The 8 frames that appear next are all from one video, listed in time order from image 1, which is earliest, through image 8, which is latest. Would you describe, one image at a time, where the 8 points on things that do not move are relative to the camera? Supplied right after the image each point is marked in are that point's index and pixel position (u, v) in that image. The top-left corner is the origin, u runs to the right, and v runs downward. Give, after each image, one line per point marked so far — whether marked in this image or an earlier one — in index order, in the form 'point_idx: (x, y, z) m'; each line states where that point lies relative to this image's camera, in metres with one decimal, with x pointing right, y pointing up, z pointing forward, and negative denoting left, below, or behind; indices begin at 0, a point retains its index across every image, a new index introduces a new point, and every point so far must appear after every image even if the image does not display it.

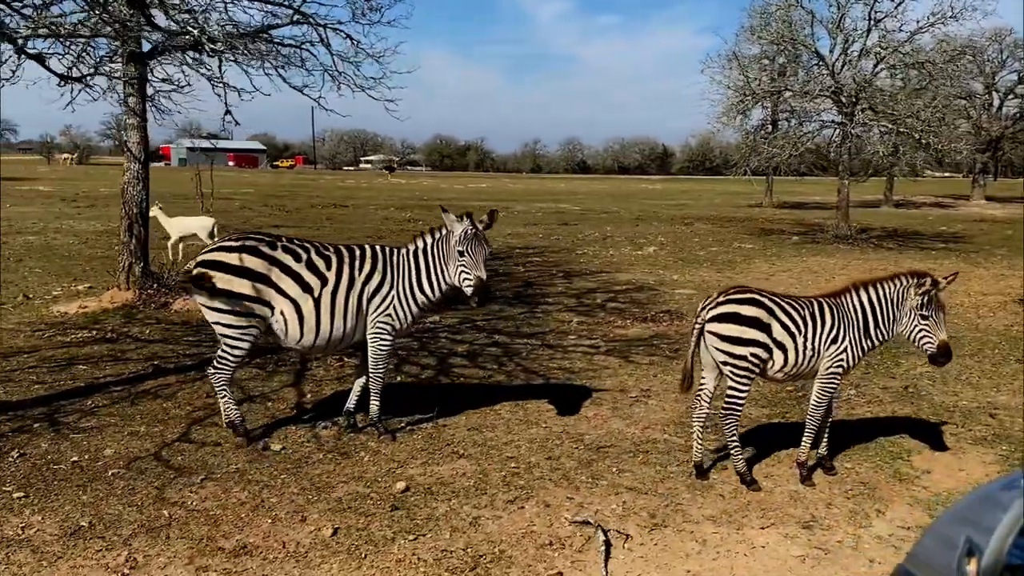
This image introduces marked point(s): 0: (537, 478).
0: (+0.1, -1.1, +5.1) m
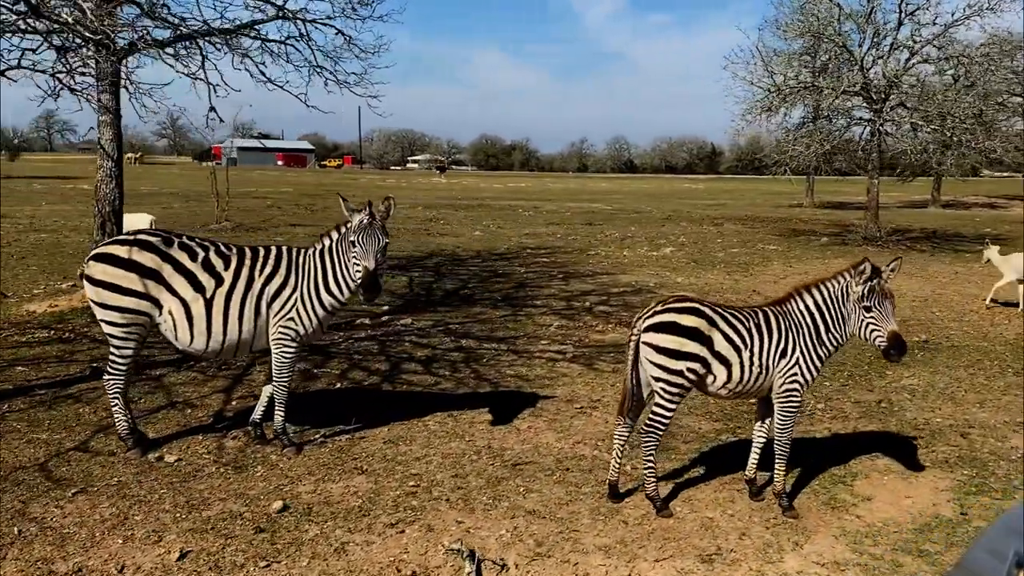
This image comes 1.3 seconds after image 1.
0: (-0.4, -1.1, +4.7) m
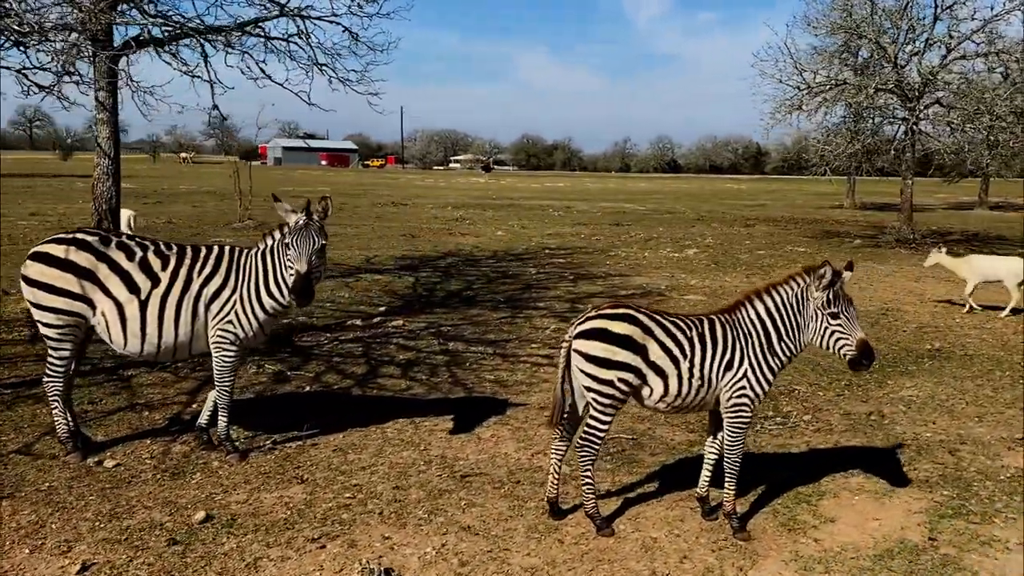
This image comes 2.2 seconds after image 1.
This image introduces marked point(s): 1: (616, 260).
0: (-0.8, -1.2, +4.5) m
1: (+2.3, +0.6, +18.8) m
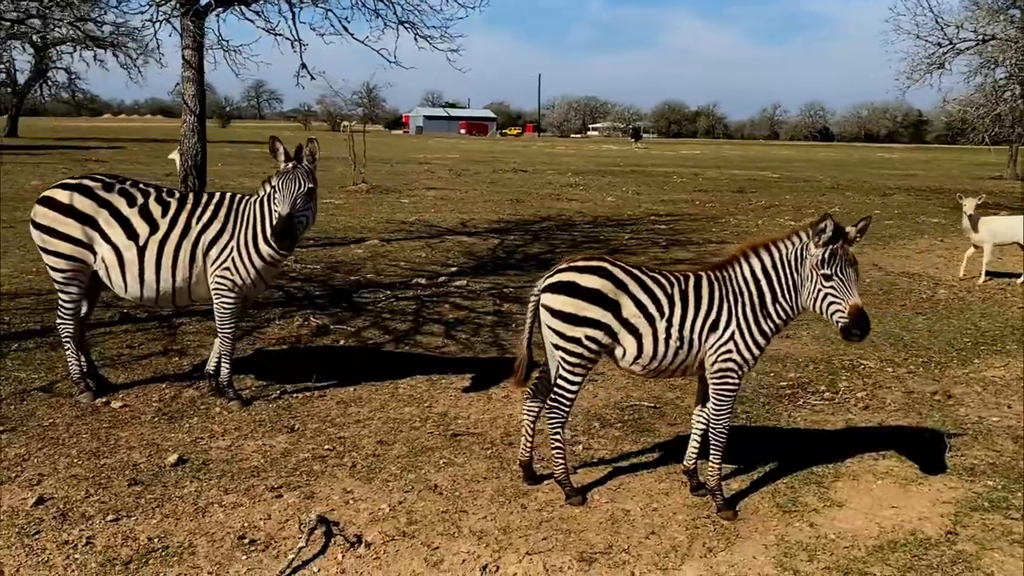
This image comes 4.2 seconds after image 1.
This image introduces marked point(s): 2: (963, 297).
0: (-0.9, -0.9, +4.4) m
1: (+4.4, +1.3, +17.9) m
2: (+5.3, -0.1, +10.3) m
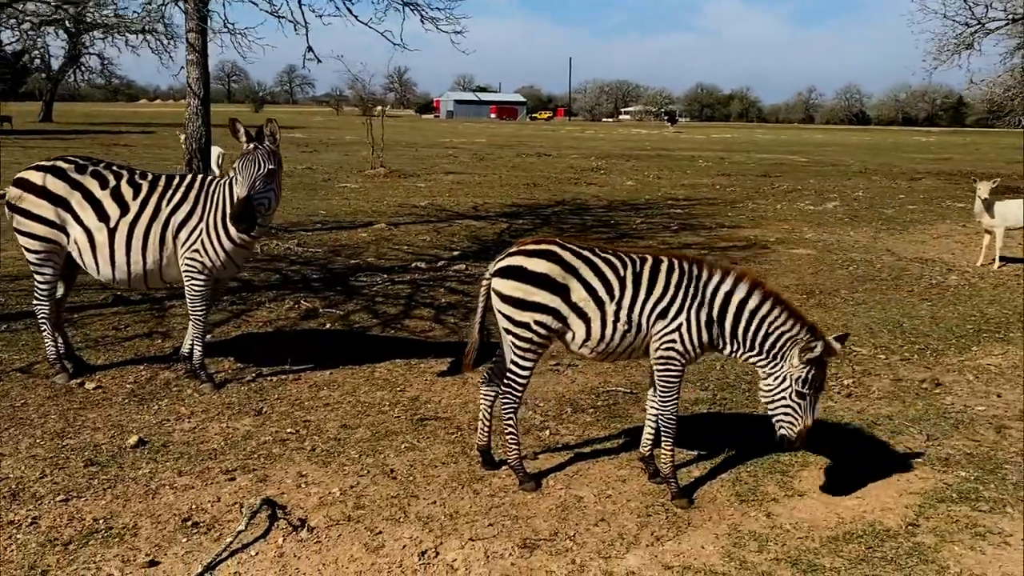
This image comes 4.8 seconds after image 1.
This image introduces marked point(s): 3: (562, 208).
0: (-1.1, -0.8, +4.4) m
1: (+4.6, +1.6, +17.7) m
2: (+5.3, +0.1, +10.0) m
3: (+0.9, +1.5, +16.8) m
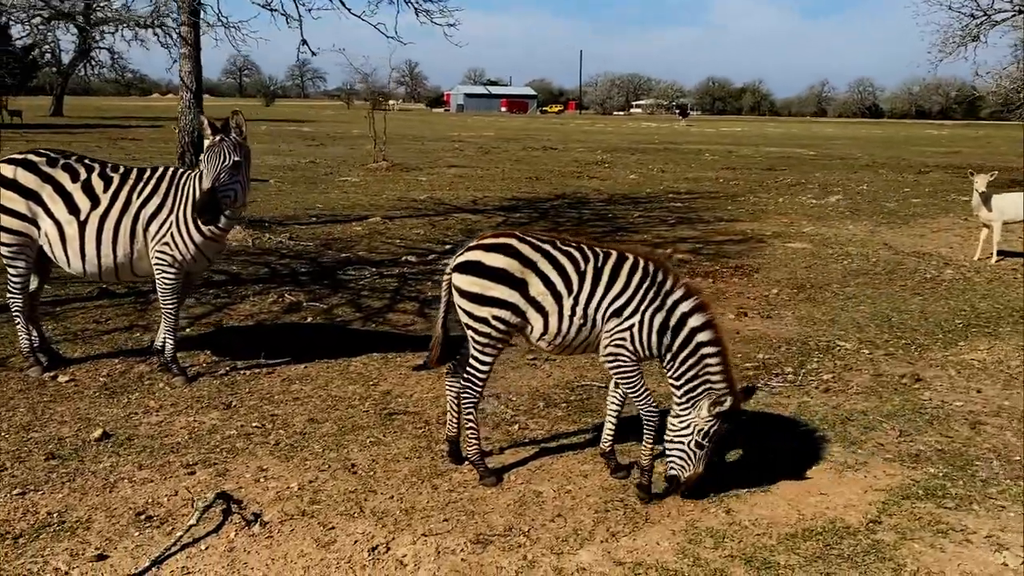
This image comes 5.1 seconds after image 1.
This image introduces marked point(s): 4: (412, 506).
0: (-1.2, -0.8, +4.4) m
1: (+4.6, +1.7, +17.6) m
2: (+5.2, +0.1, +9.9) m
3: (+0.9, +1.6, +16.7) m
4: (-0.4, -0.9, +3.7) m
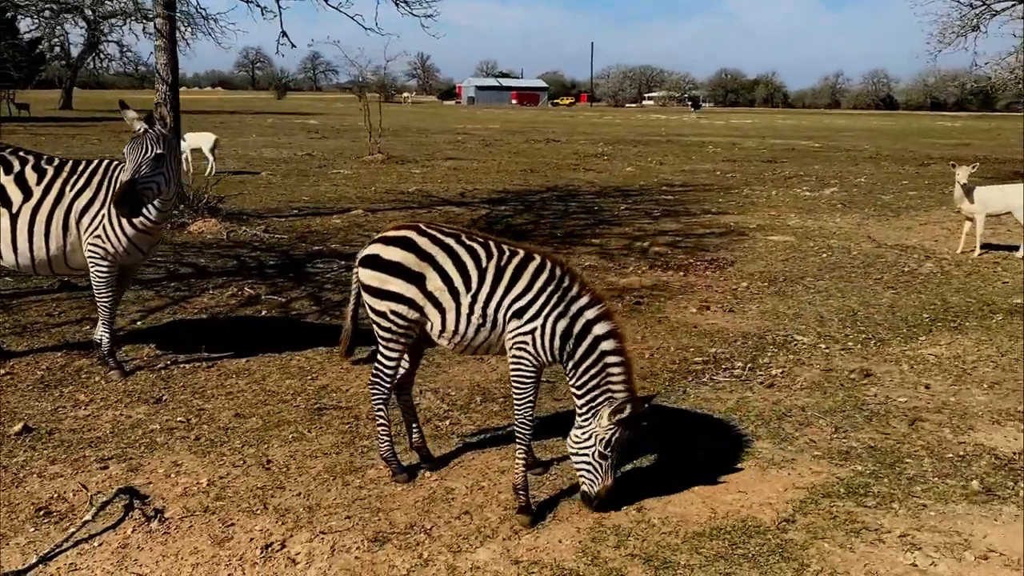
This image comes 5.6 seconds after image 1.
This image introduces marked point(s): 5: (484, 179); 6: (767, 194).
0: (-1.6, -0.7, +4.4) m
1: (+4.4, +1.8, +17.5) m
2: (+4.9, +0.2, +9.8) m
3: (+0.7, +1.8, +16.6) m
4: (-0.8, -0.9, +3.7) m
5: (-0.6, +2.4, +19.5) m
6: (+5.2, +1.9, +18.0) m
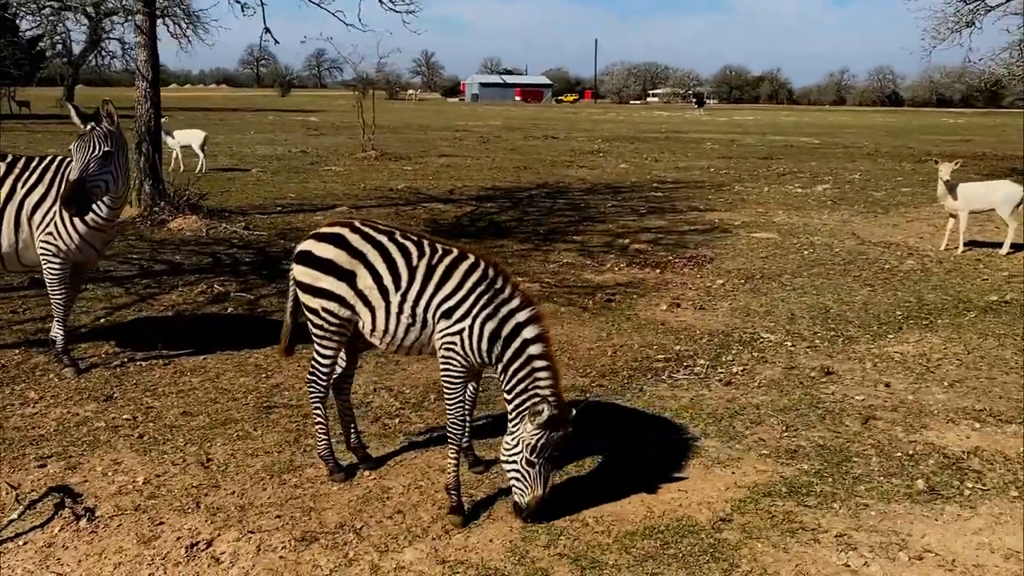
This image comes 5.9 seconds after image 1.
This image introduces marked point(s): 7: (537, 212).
0: (-1.9, -0.7, +4.3) m
1: (+4.2, +1.9, +17.4) m
2: (+4.6, +0.2, +9.8) m
3: (+0.5, +1.8, +16.6) m
4: (-1.1, -0.9, +3.7) m
5: (-0.8, +2.5, +19.5) m
6: (+5.0, +2.0, +18.0) m
7: (+0.4, +1.2, +13.4) m
